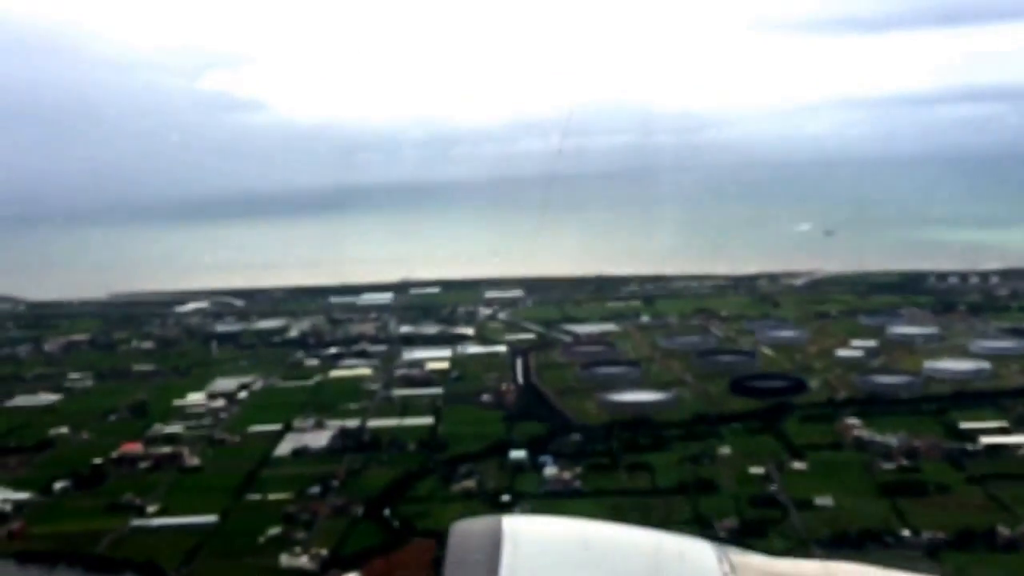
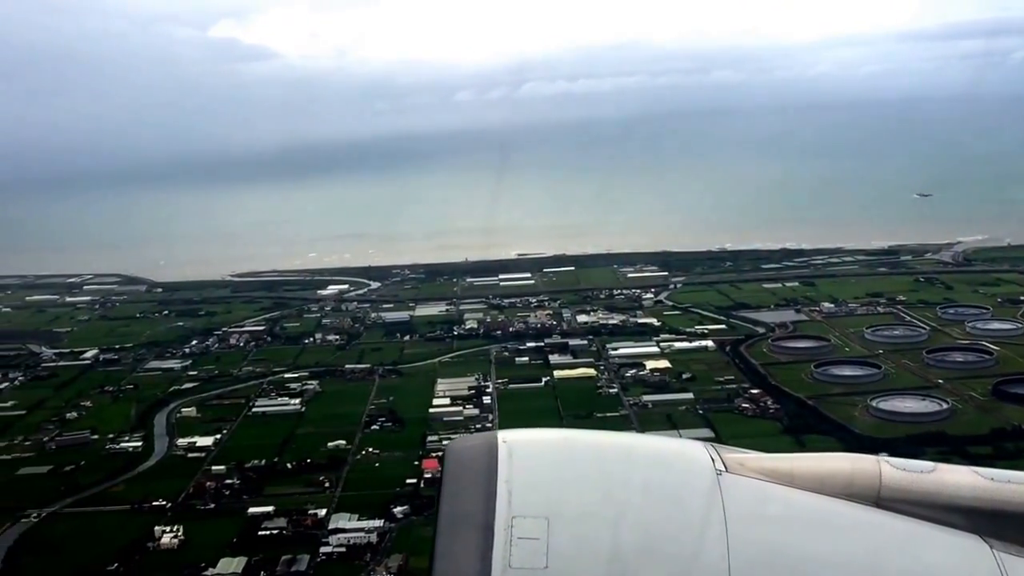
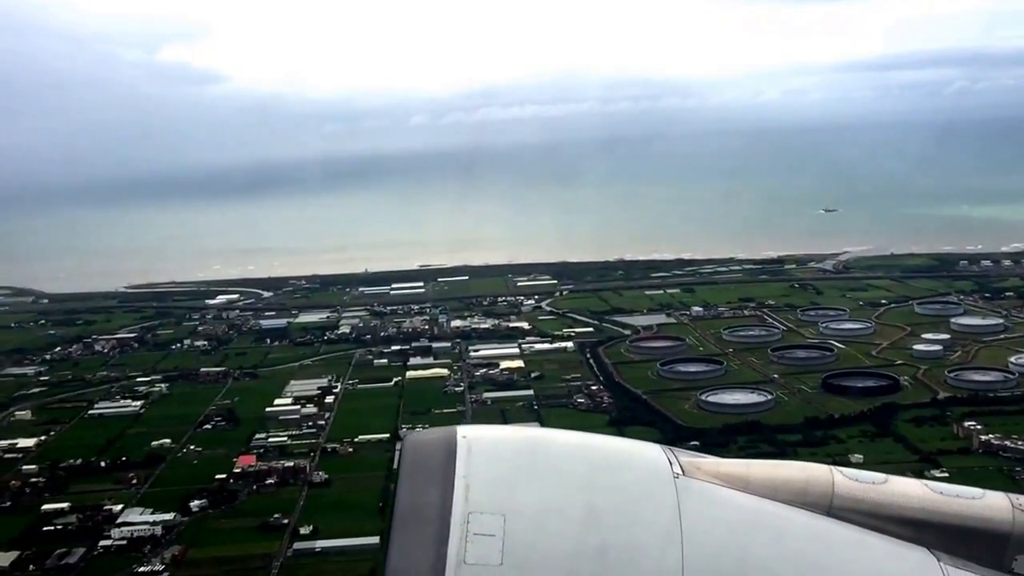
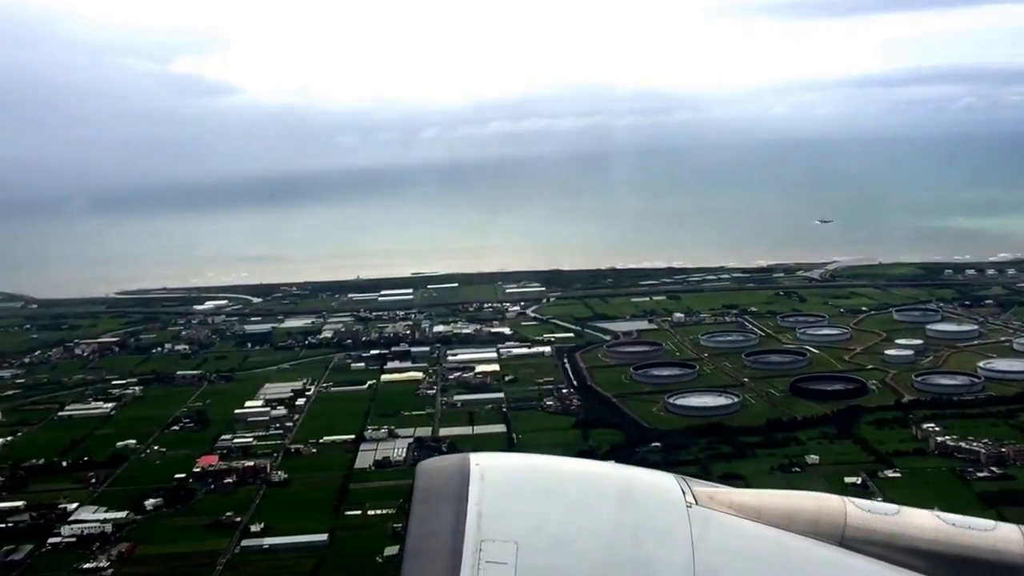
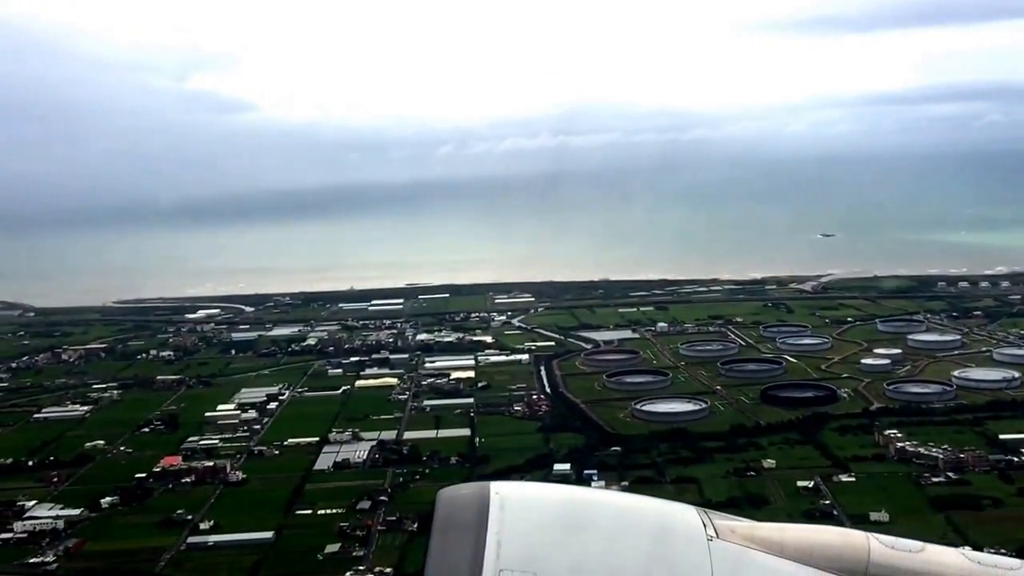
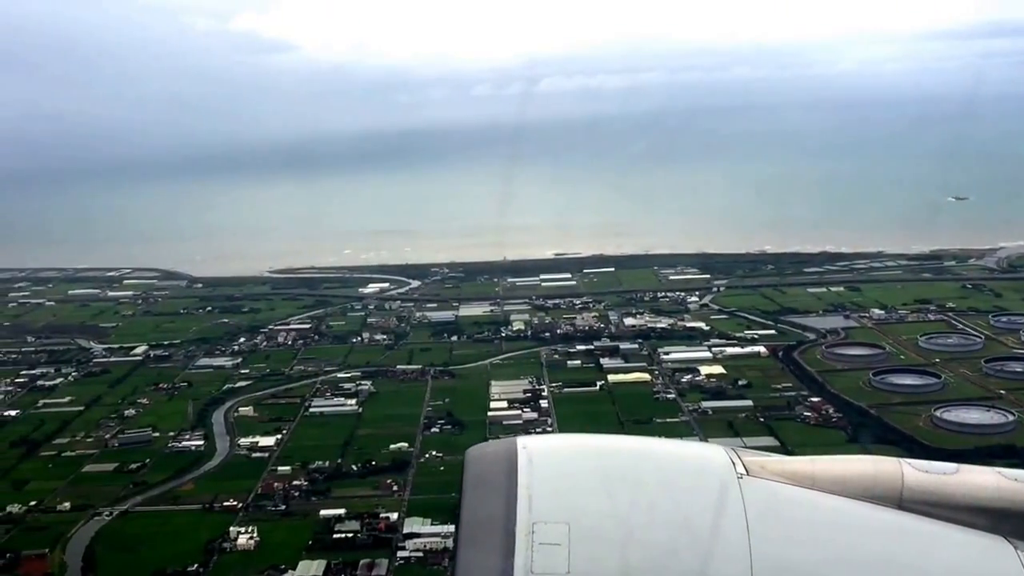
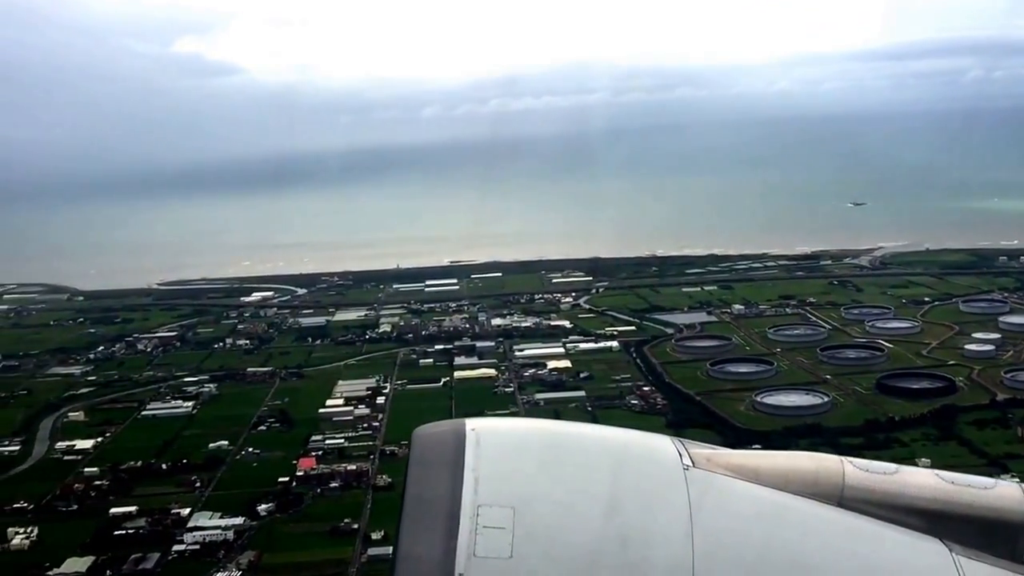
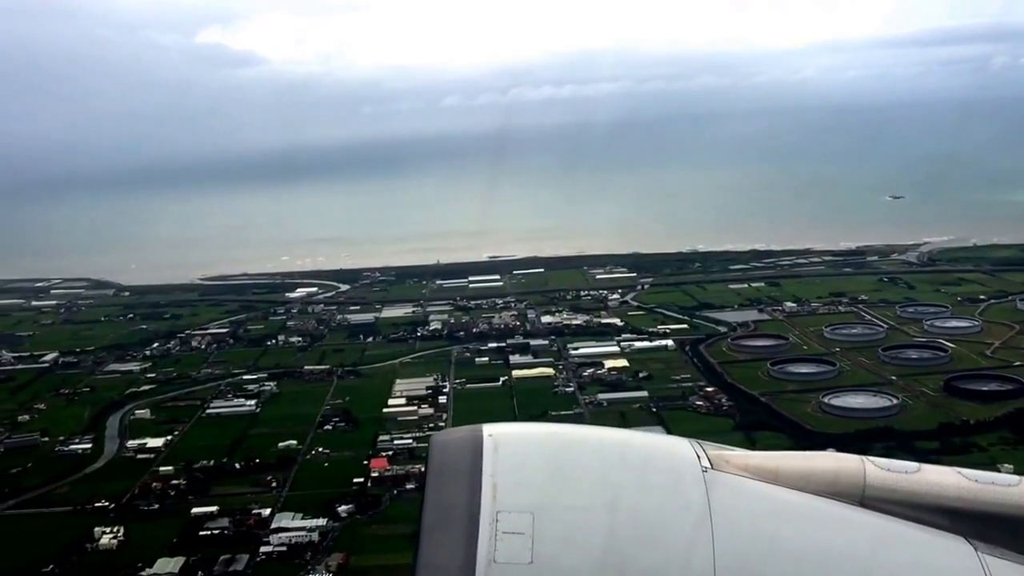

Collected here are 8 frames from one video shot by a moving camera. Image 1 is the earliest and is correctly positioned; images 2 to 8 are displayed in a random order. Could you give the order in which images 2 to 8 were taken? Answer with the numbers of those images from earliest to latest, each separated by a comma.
5, 4, 3, 7, 8, 2, 6
